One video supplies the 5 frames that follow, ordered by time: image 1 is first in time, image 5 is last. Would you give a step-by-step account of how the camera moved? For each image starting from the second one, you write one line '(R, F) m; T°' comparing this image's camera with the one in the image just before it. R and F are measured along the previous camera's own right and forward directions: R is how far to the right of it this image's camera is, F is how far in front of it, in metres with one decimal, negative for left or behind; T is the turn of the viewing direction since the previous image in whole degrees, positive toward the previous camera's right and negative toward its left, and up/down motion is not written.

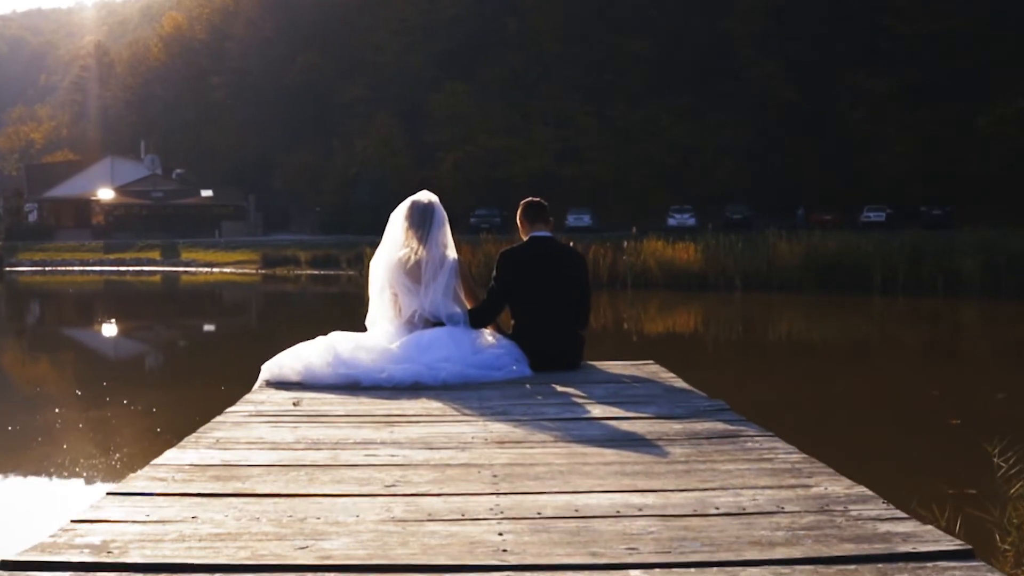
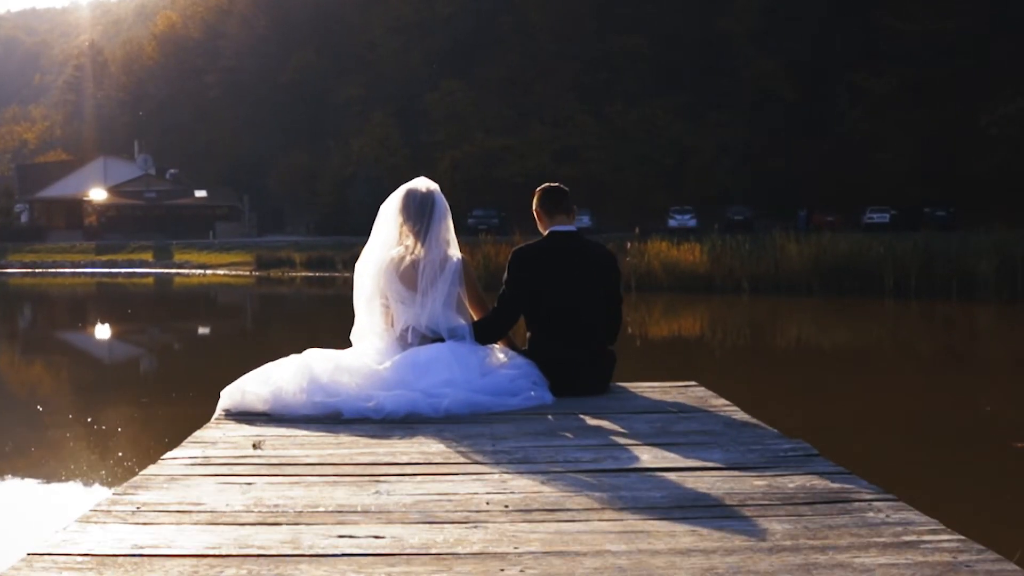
(0.0, +0.6) m; 0°
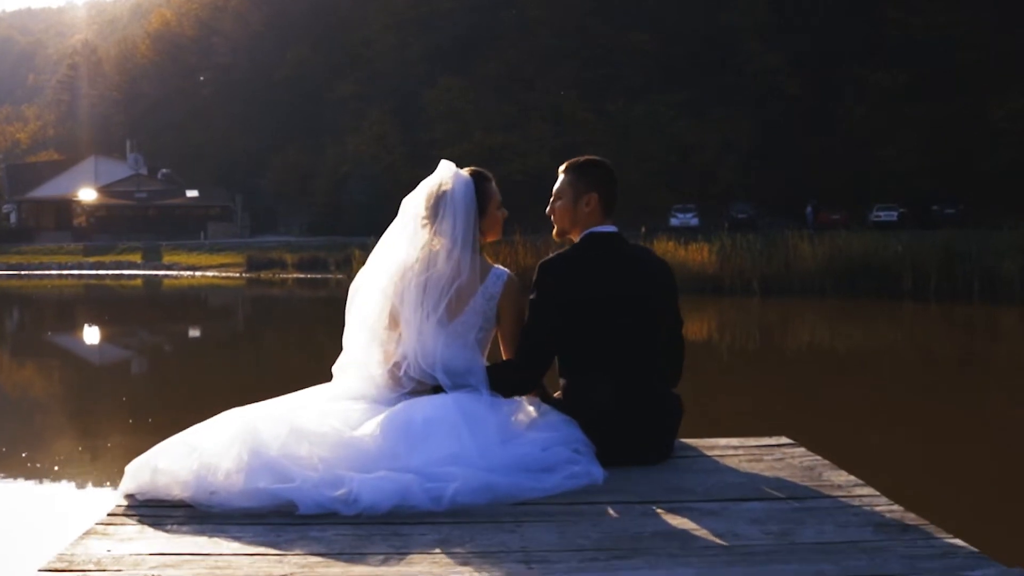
(-0.1, +0.7) m; 0°
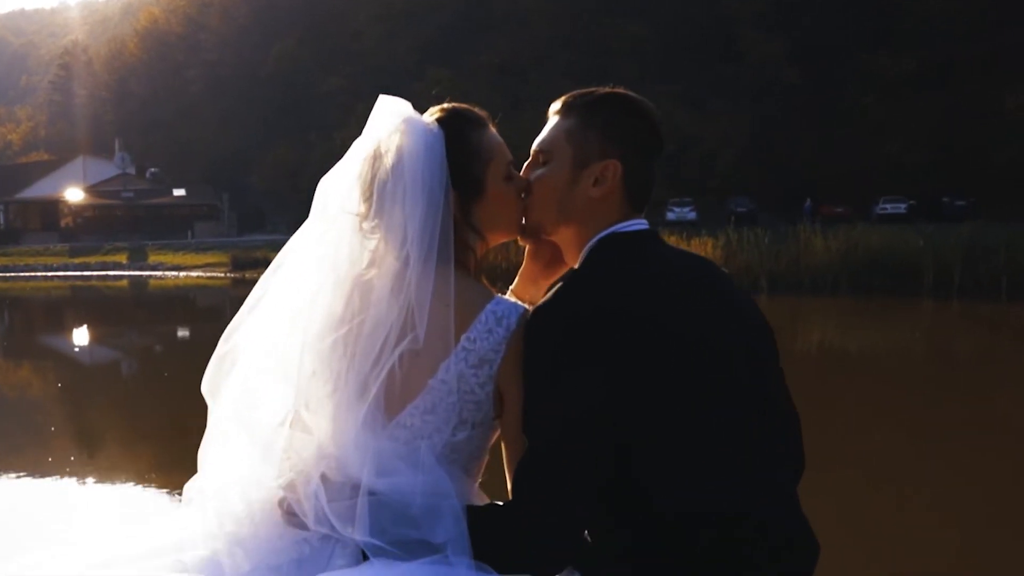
(0.0, +0.9) m; 0°
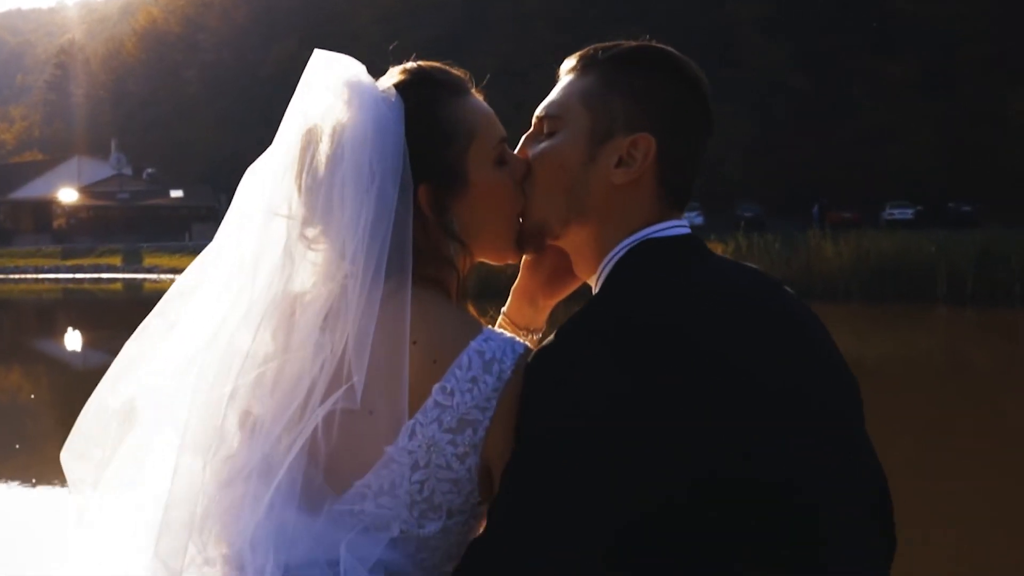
(-0.1, +0.5) m; 0°
